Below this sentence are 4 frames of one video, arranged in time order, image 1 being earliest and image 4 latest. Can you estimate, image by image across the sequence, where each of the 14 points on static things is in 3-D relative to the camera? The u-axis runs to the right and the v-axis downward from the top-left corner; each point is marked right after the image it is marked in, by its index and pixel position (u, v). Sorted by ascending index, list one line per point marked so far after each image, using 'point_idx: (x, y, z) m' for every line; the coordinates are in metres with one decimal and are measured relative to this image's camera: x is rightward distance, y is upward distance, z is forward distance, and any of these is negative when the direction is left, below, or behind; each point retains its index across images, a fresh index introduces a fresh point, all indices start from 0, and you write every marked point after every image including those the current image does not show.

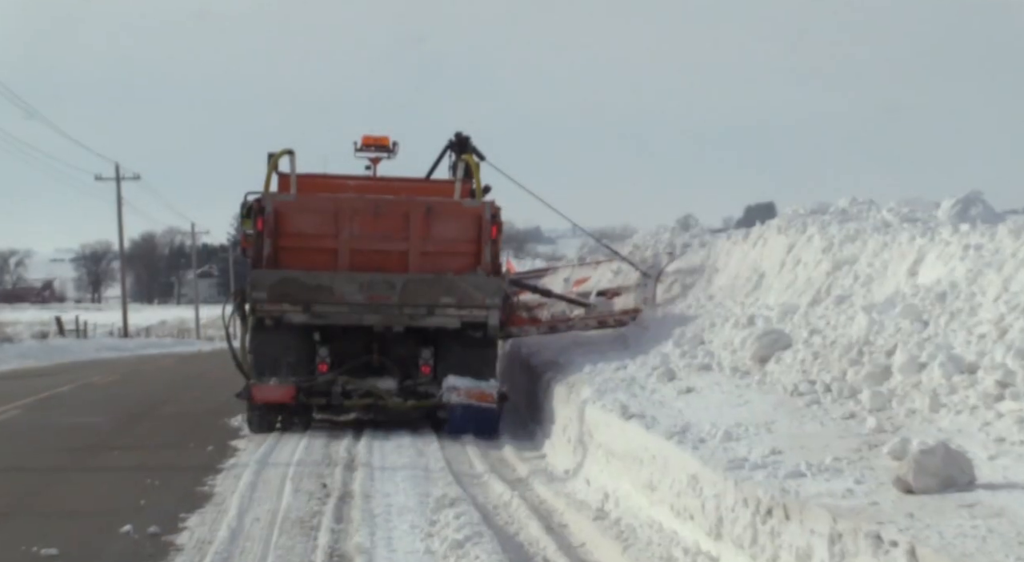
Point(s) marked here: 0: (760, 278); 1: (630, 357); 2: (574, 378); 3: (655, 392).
0: (+2.3, 0.0, +14.7) m
1: (+1.2, -0.7, +15.2) m
2: (+0.6, -0.9, +14.7) m
3: (+1.1, -0.8, +11.8) m
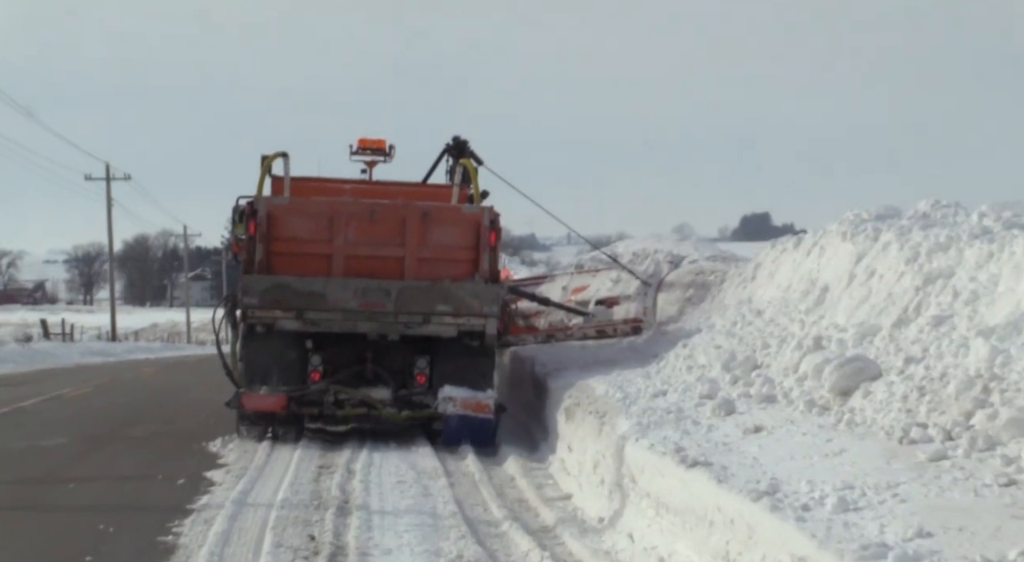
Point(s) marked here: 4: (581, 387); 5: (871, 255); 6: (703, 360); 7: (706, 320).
0: (+2.5, -0.1, +12.7) m
1: (+1.3, -0.8, +13.2) m
2: (+0.8, -1.0, +12.7) m
3: (+1.3, -0.9, +9.8) m
4: (+0.7, -1.0, +14.5) m
5: (+2.8, +0.2, +11.9) m
6: (+1.6, -0.7, +13.3) m
7: (+2.0, -0.4, +15.8) m
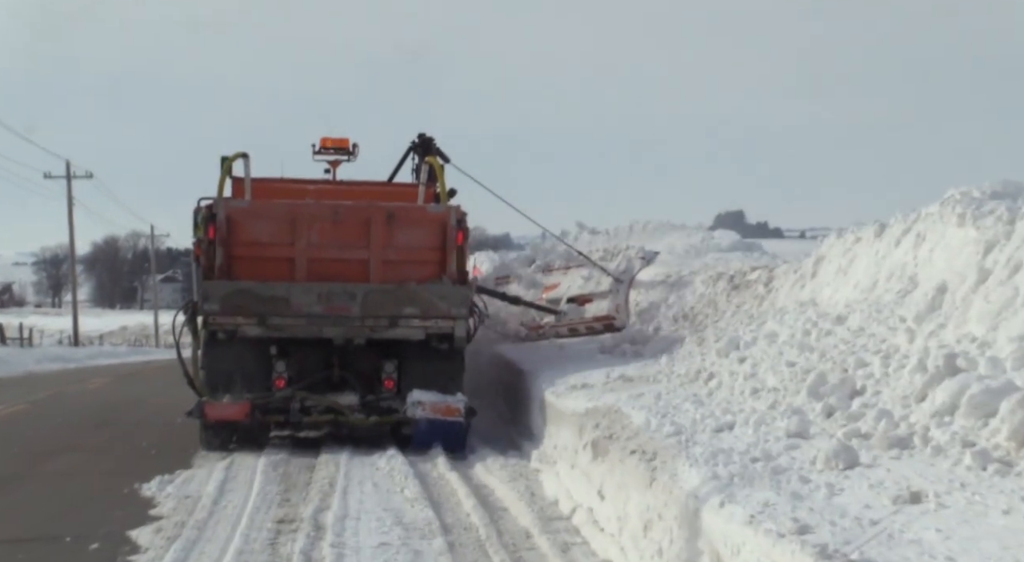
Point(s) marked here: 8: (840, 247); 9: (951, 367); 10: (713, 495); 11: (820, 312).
0: (+2.6, -0.1, +9.7) m
1: (+1.4, -0.8, +10.2) m
2: (+0.9, -1.0, +9.7) m
3: (+1.4, -0.9, +6.8) m
4: (+0.7, -1.0, +11.5) m
5: (+2.9, +0.2, +9.0) m
6: (+1.7, -0.7, +10.3) m
7: (+2.0, -0.4, +12.8) m
8: (+2.7, +0.3, +12.8) m
9: (+2.3, -0.4, +8.1) m
10: (+1.0, -1.0, +7.6) m
11: (+2.3, -0.2, +11.6) m
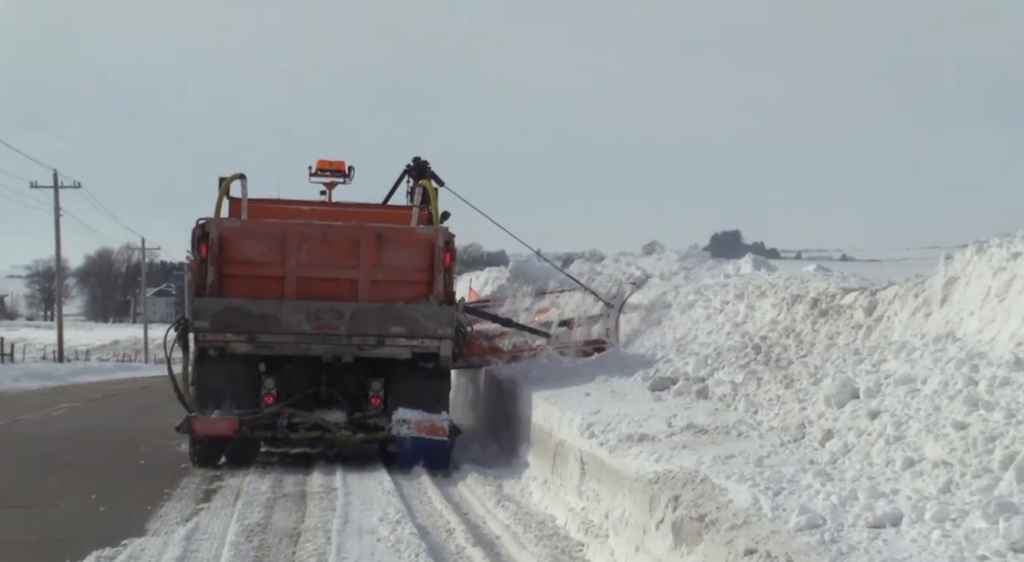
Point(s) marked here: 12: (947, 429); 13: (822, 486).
0: (+2.9, -0.2, +6.8) m
1: (+1.7, -1.0, +7.3) m
2: (+1.2, -1.1, +6.7) m
3: (+1.7, -1.0, +3.9) m
4: (+1.0, -1.1, +8.6) m
5: (+3.2, +0.1, +6.0) m
6: (+2.0, -0.8, +7.4) m
7: (+2.3, -0.6, +9.9) m
8: (+3.0, +0.1, +9.8) m
9: (+2.6, -0.6, +5.2) m
10: (+1.3, -1.1, +4.6) m
11: (+2.6, -0.4, +8.7) m
12: (+2.1, -0.7, +7.5) m
13: (+1.5, -1.0, +7.6) m
